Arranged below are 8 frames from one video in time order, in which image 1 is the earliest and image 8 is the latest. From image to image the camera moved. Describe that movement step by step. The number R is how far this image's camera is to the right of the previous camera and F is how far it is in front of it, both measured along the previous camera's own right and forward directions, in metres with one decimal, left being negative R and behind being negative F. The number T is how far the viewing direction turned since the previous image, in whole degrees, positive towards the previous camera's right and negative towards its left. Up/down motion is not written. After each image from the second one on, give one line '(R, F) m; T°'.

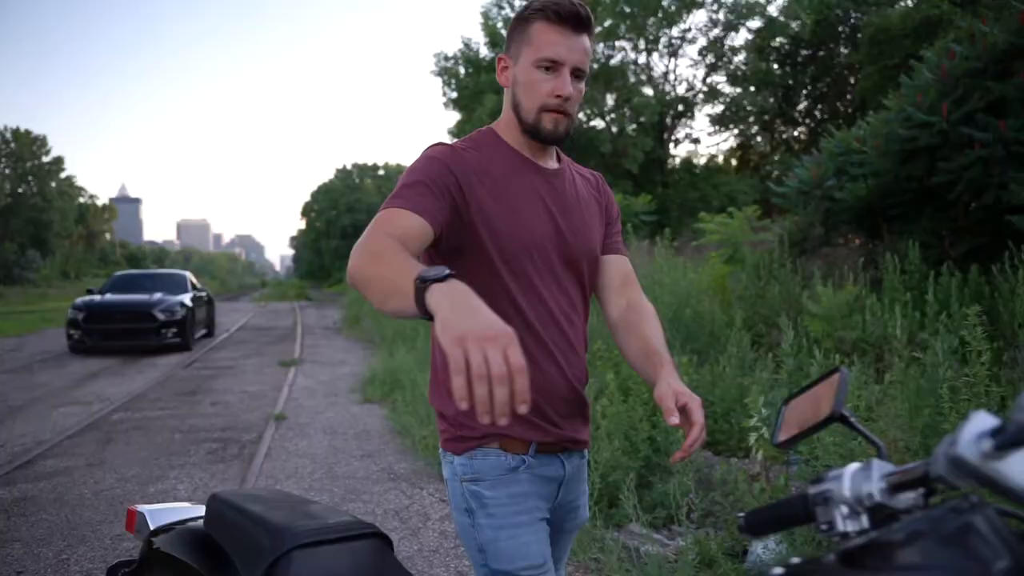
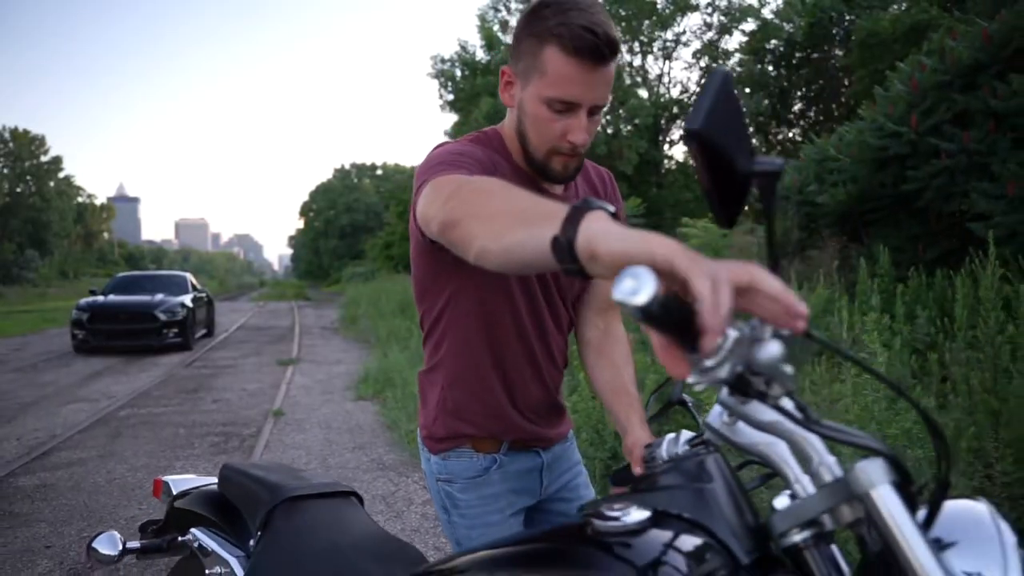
(+0.1, -0.4) m; 0°
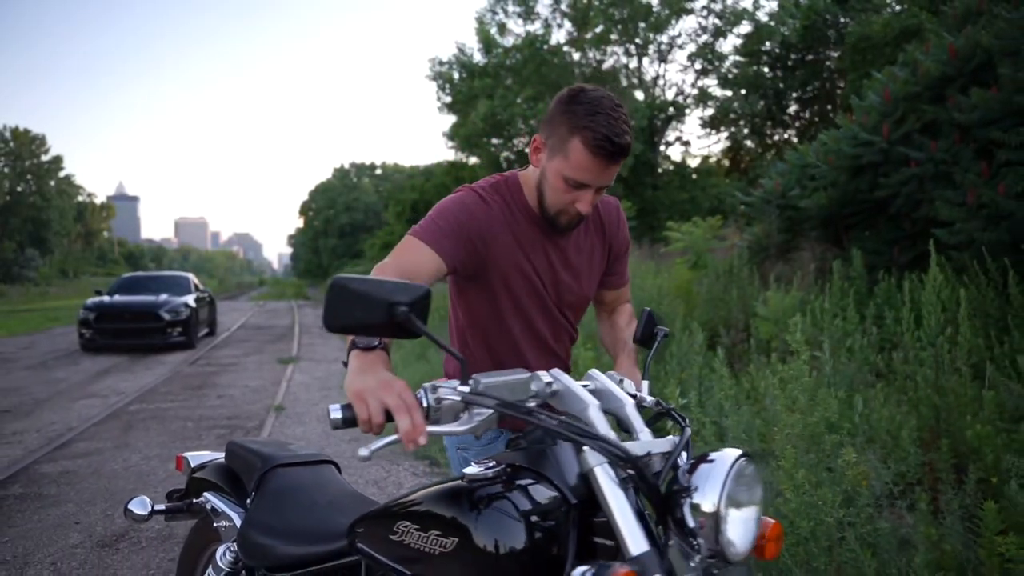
(+0.1, -0.5) m; 0°
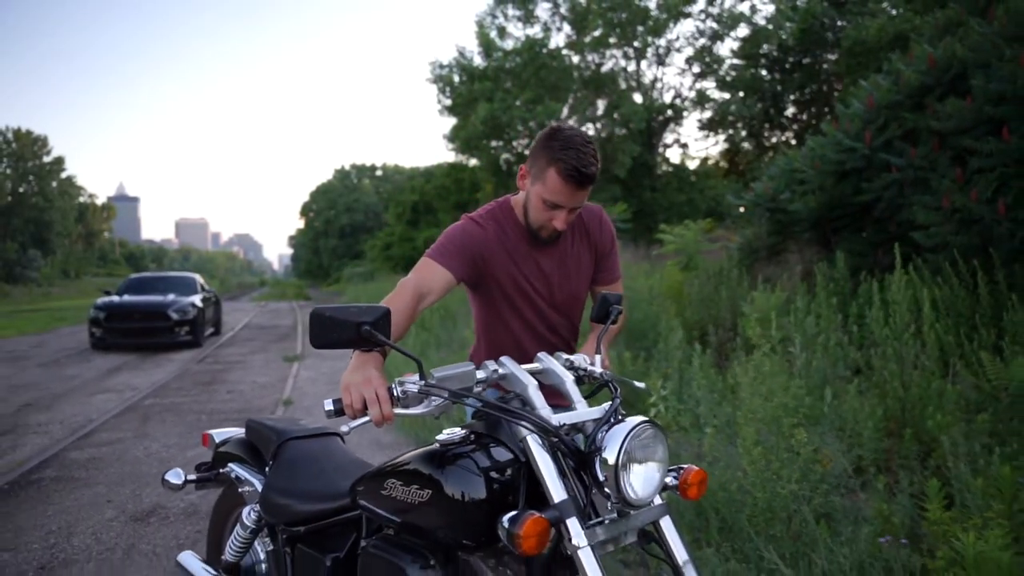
(0.0, -0.4) m; 0°
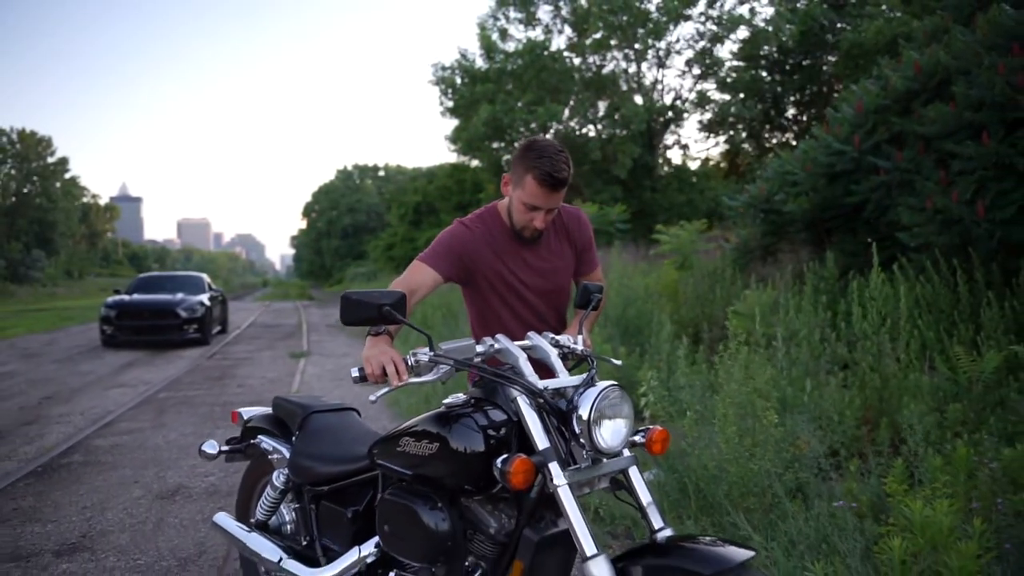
(0.0, -0.3) m; 0°
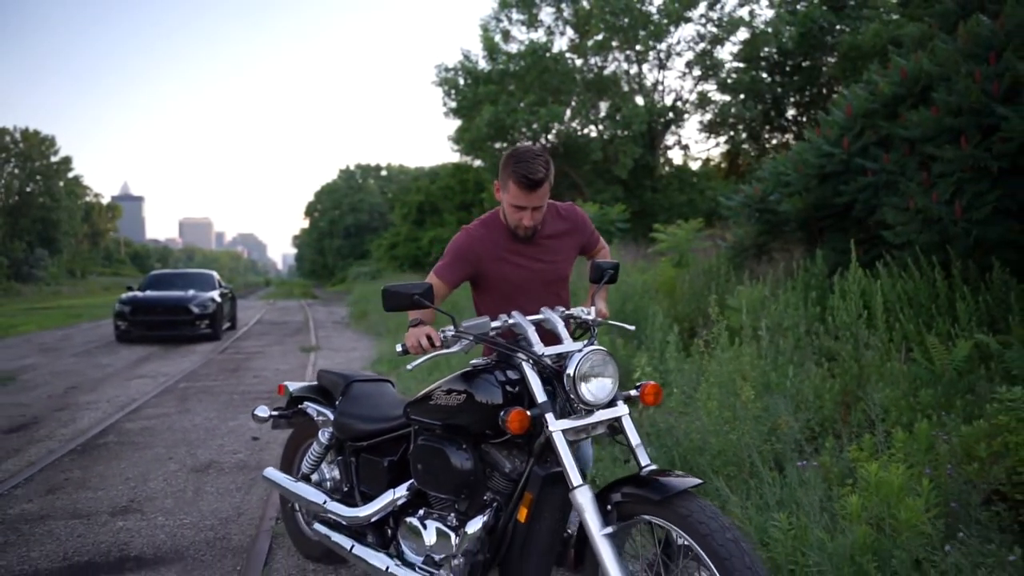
(0.0, -0.4) m; 0°
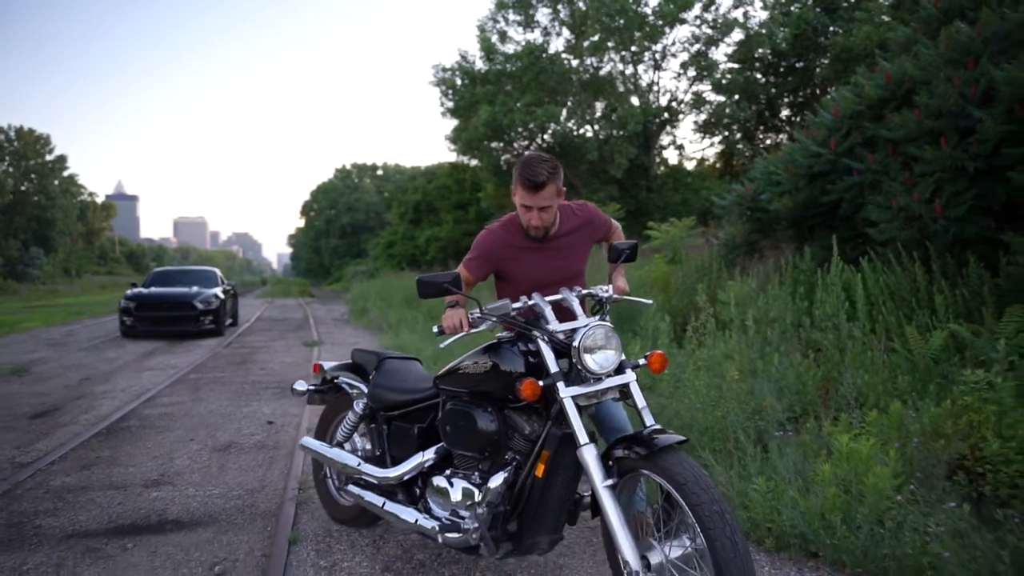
(0.0, -0.4) m; 0°
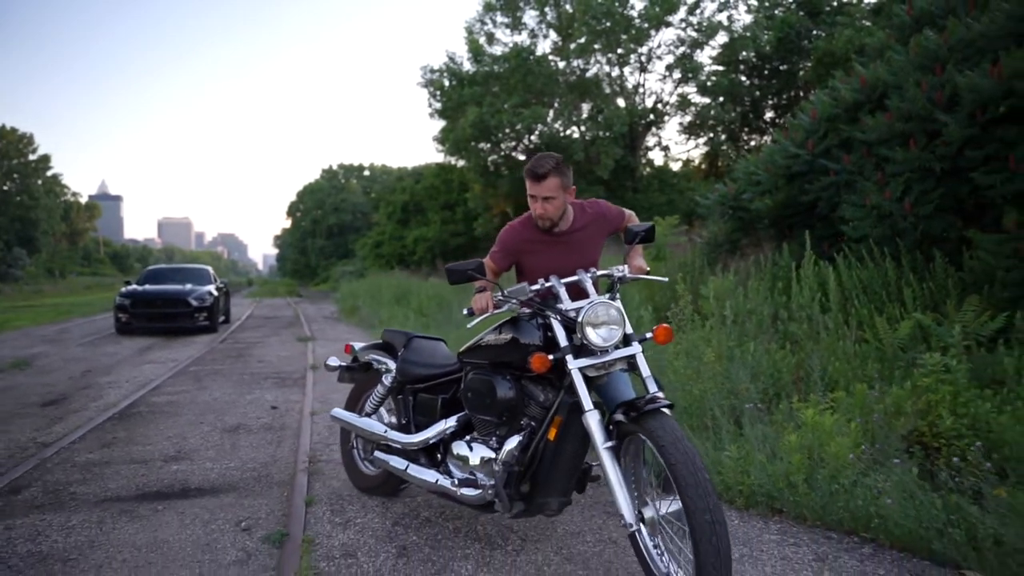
(0.0, -0.4) m; +1°
